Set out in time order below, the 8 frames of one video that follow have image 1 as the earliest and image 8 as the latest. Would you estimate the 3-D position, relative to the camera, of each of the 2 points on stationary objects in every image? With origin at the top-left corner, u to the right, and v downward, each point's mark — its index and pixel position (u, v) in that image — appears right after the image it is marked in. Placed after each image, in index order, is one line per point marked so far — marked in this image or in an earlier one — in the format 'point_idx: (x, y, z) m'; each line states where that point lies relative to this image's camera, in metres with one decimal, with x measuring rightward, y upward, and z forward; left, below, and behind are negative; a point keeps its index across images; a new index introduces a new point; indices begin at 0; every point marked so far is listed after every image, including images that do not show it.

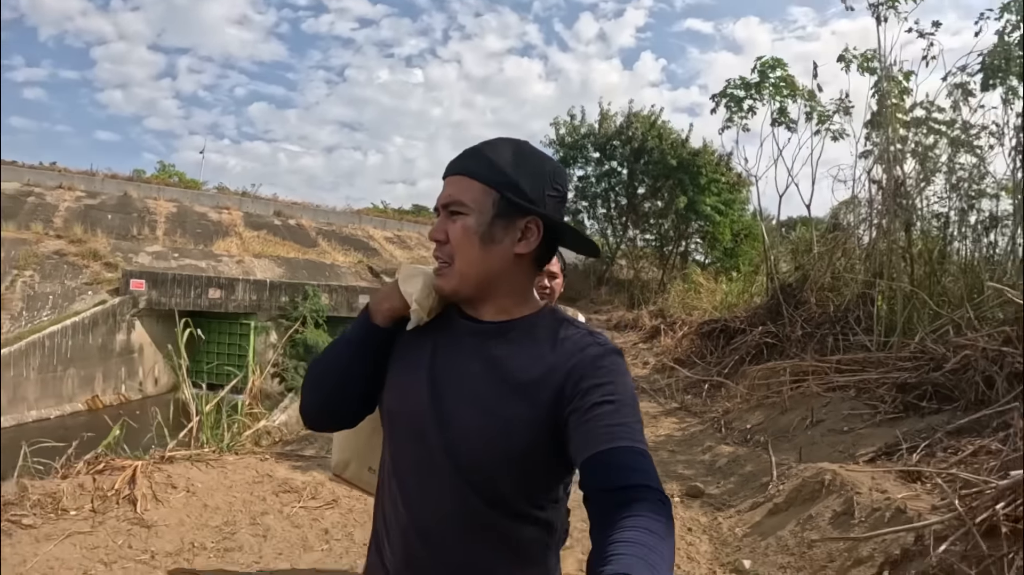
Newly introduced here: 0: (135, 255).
0: (-8.9, +0.8, +16.5) m
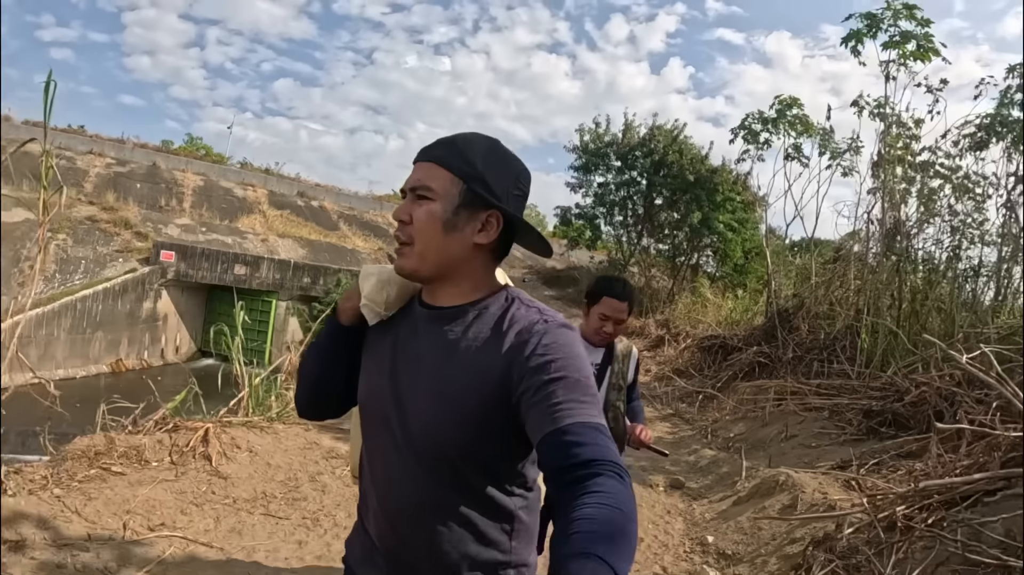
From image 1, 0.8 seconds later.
0: (-8.5, +1.5, +17.1) m
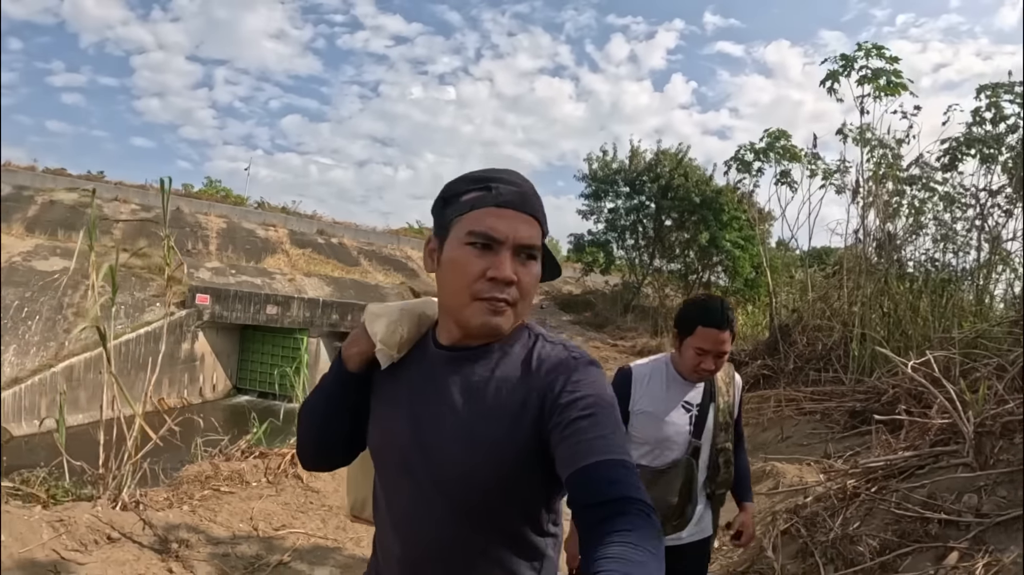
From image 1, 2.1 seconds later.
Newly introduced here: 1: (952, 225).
0: (-8.1, +0.4, +17.9) m
1: (+4.5, +0.6, +7.2) m
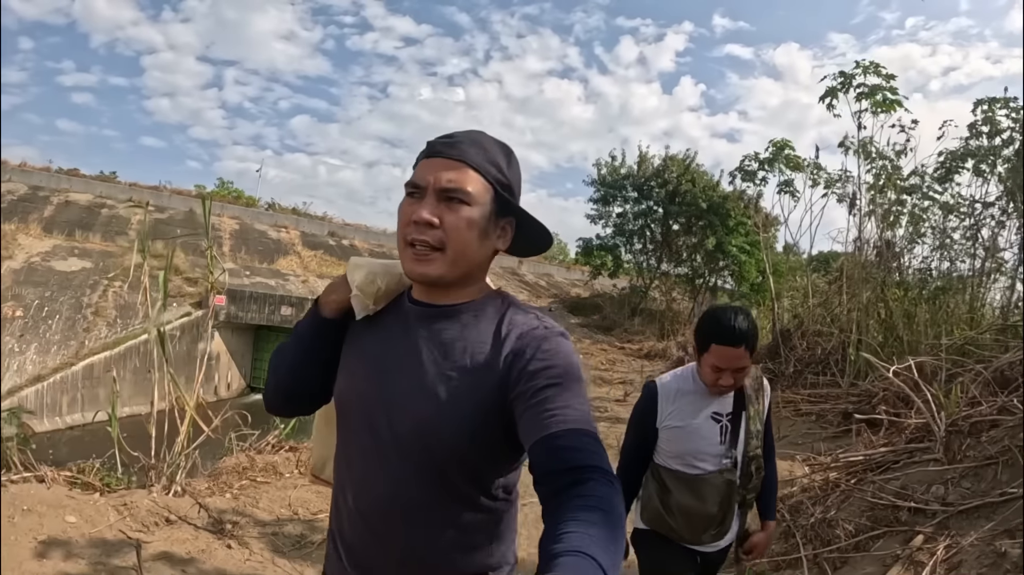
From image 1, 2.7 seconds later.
0: (-7.9, +0.4, +18.3) m
1: (+4.6, +0.6, +7.5) m
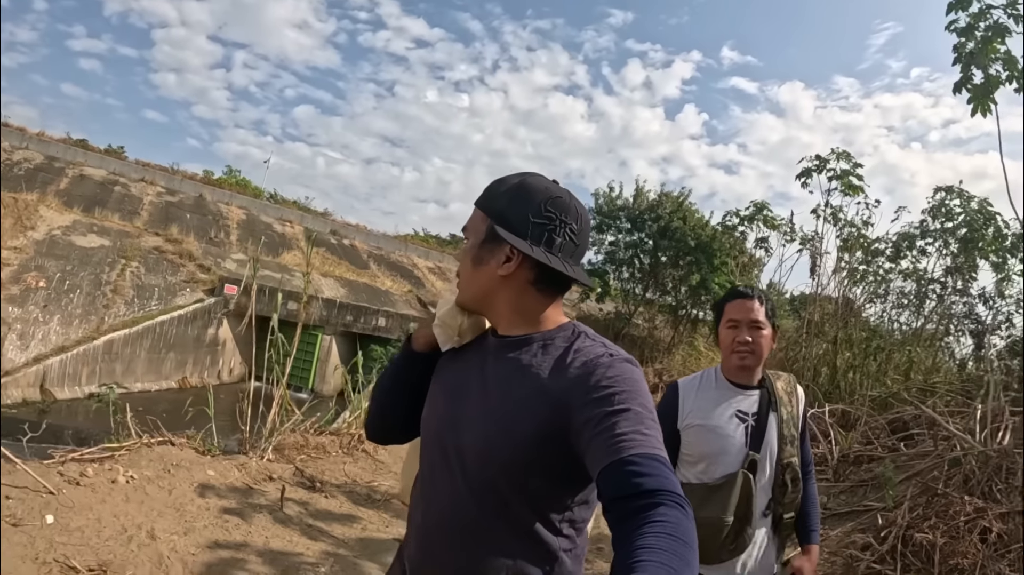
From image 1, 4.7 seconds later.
0: (-8.0, +0.7, +19.2) m
1: (+4.7, -0.2, +8.6) m
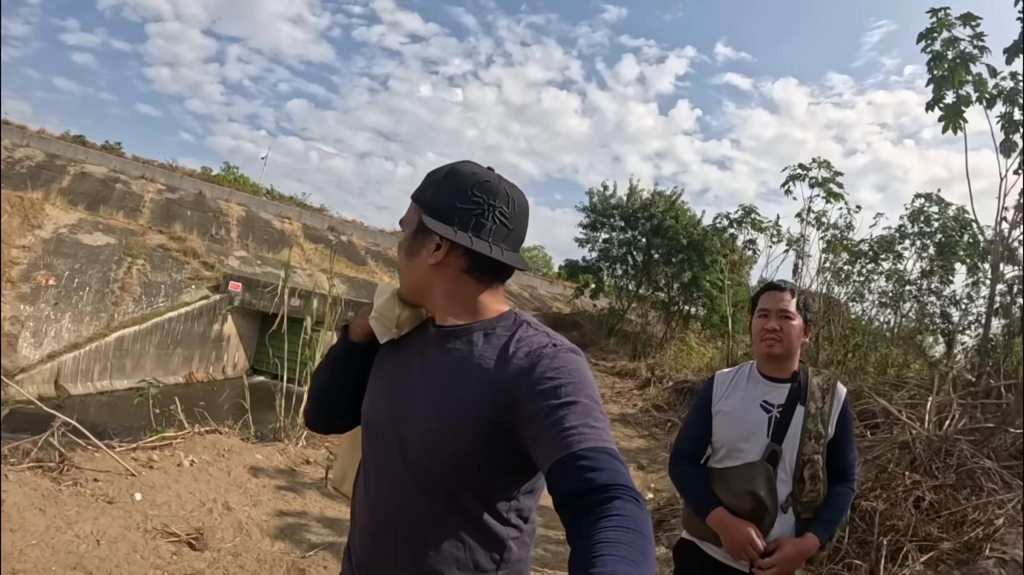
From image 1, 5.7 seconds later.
0: (-8.0, +0.8, +19.6) m
1: (+4.7, -0.2, +9.2) m
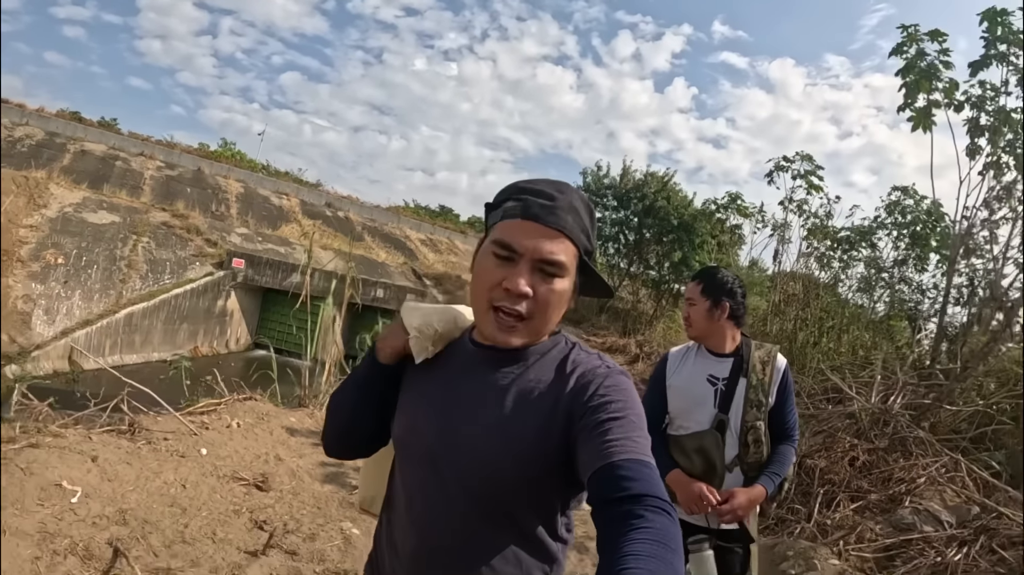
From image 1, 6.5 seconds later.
0: (-8.2, +1.5, +20.1) m
1: (+4.7, 0.0, +9.8) m
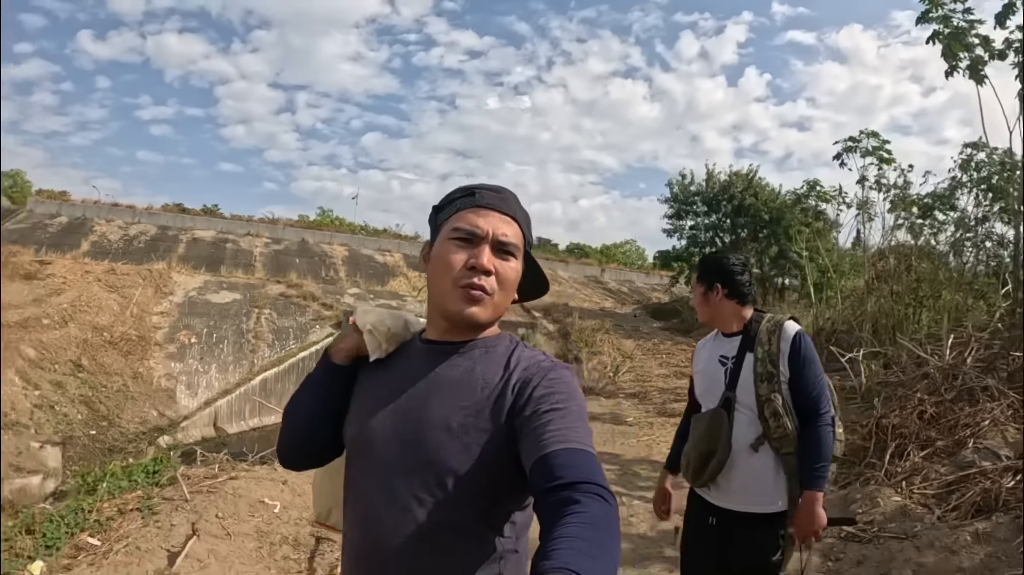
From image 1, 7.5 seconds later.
0: (-5.3, -0.3, +21.7) m
1: (+5.9, +0.5, +9.6) m
